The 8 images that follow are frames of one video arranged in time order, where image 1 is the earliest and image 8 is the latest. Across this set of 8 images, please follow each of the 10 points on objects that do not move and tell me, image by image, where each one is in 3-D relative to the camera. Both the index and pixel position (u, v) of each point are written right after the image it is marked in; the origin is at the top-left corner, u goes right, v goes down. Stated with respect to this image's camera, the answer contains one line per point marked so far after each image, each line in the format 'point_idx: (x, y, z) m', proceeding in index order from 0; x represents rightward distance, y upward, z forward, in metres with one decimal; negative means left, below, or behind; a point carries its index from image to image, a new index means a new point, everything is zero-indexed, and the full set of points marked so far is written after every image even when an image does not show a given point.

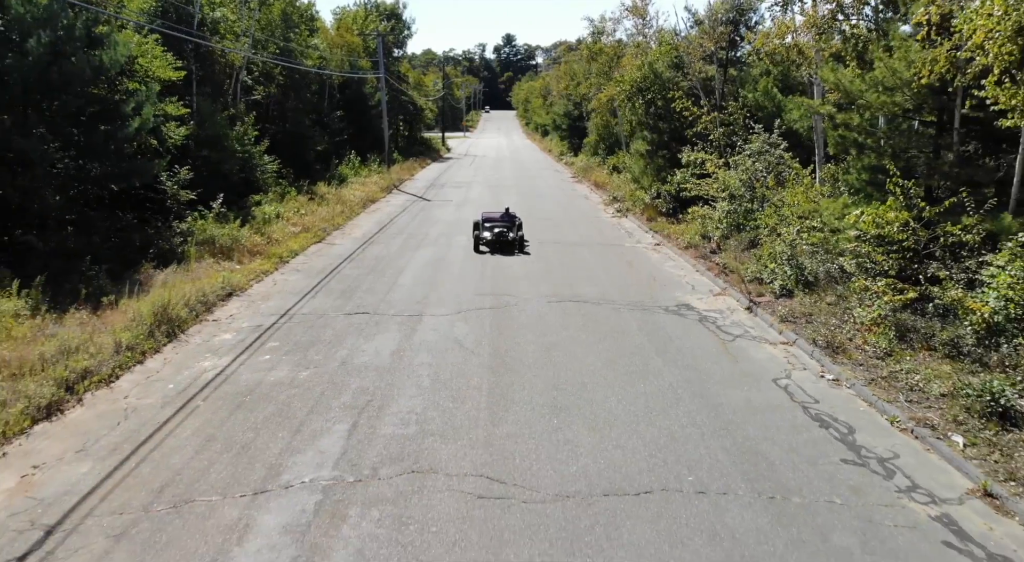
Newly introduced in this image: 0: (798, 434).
0: (+2.3, -1.3, +5.6) m
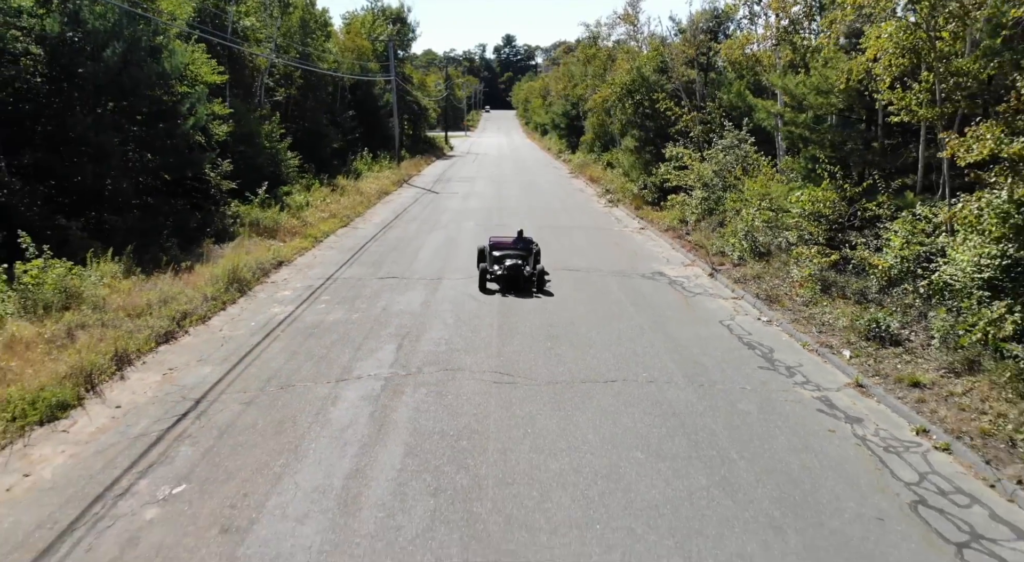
0: (+2.4, -0.8, +7.5) m
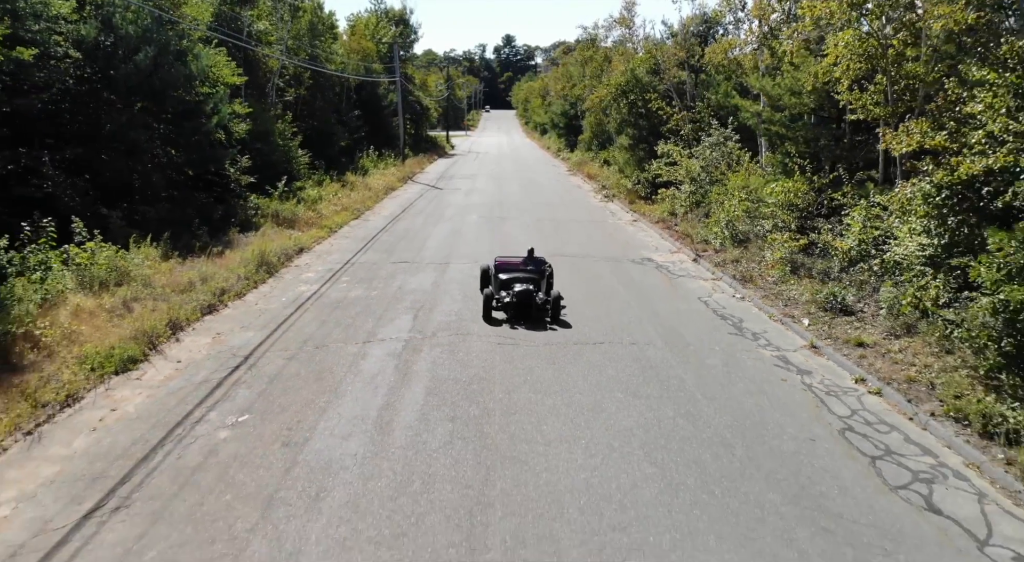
0: (+2.4, -0.6, +8.6) m
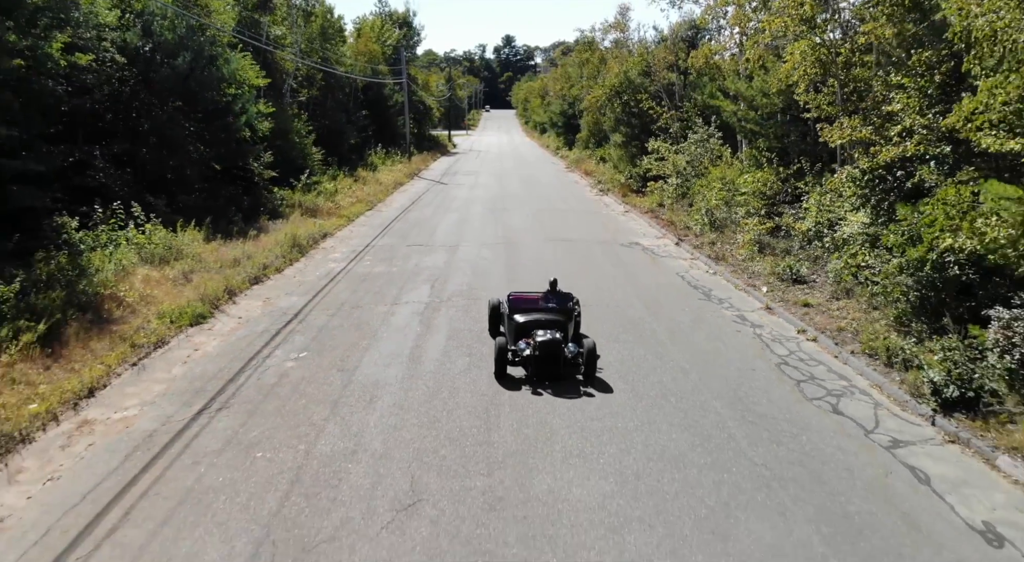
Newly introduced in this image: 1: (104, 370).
0: (+2.5, -0.2, +10.1) m
1: (-4.0, -0.9, +6.8) m
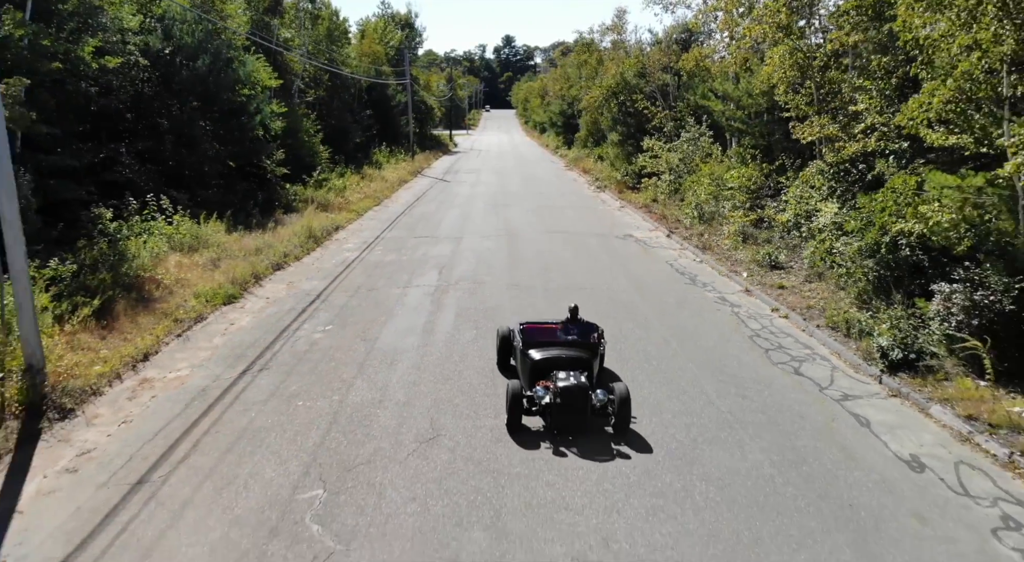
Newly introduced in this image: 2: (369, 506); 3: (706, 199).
0: (+2.5, 0.0, +11.0) m
1: (-4.0, -0.6, +7.6) m
2: (-0.9, -1.5, +4.5) m
3: (+4.1, +1.8, +14.7) m
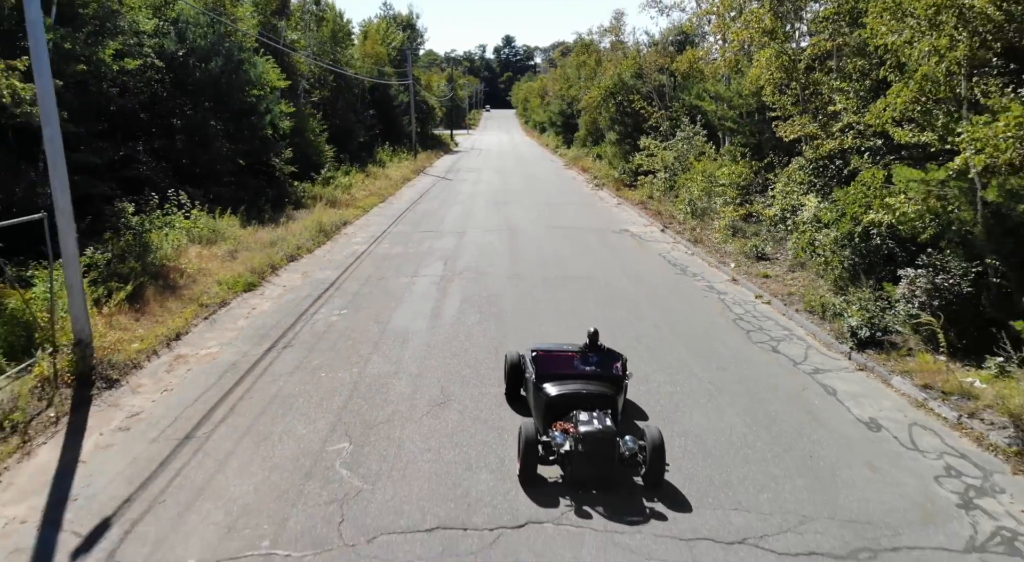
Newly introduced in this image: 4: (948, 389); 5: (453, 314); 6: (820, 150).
0: (+2.5, +0.2, +11.6) m
1: (-3.9, -0.5, +8.3) m
2: (-0.9, -1.3, +5.1) m
3: (+4.2, +1.9, +15.3) m
4: (+4.0, -1.0, +6.4) m
5: (-0.8, -0.4, +9.0) m
6: (+4.5, +1.9, +10.1) m
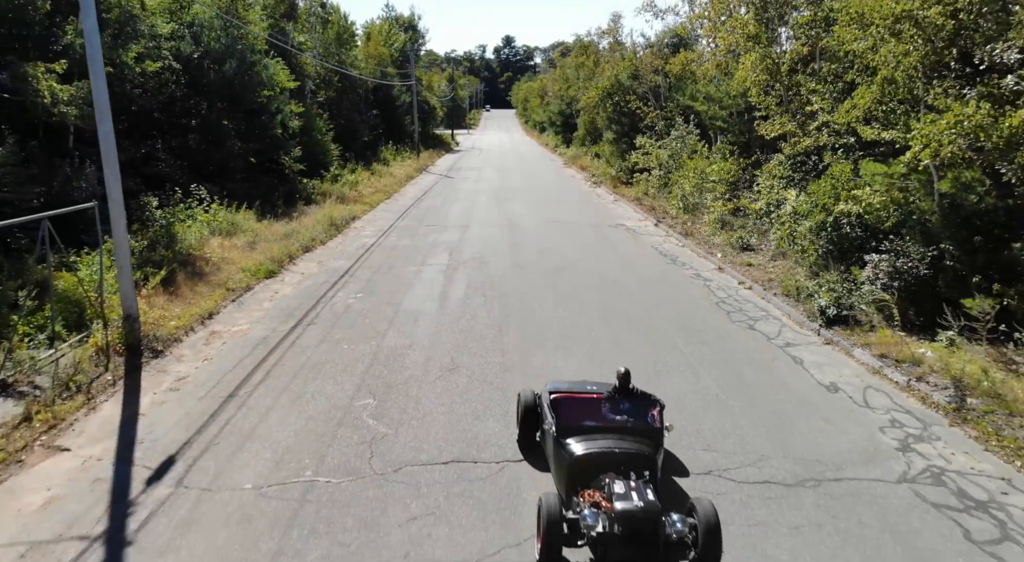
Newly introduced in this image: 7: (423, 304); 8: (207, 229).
0: (+2.5, +0.4, +12.4) m
1: (-3.9, -0.3, +9.1) m
2: (-0.9, -1.1, +5.9) m
3: (+4.2, +2.1, +16.1) m
4: (+4.0, -0.8, +7.2) m
5: (-0.7, -0.2, +9.8) m
6: (+4.5, +2.1, +10.9) m
7: (-1.2, -0.3, +9.4) m
8: (-5.7, +1.0, +12.9) m
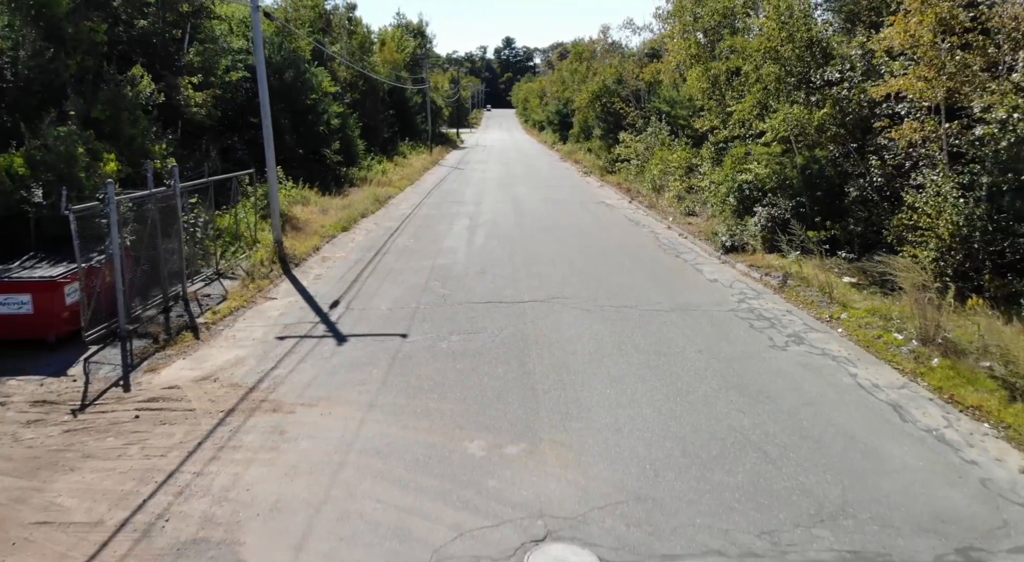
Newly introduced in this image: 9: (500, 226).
0: (+2.6, +1.5, +16.8) m
1: (-3.8, +0.8, +13.5) m
2: (-0.8, 0.0, +10.3) m
3: (+4.3, +3.2, +20.5) m
4: (+4.2, +0.3, +11.5) m
5: (-0.6, +0.9, +14.2) m
6: (+4.6, +3.2, +15.3) m
7: (-1.1, +0.8, +13.8) m
8: (-5.6, +2.1, +17.2) m
9: (-0.2, +1.4, +16.3) m
